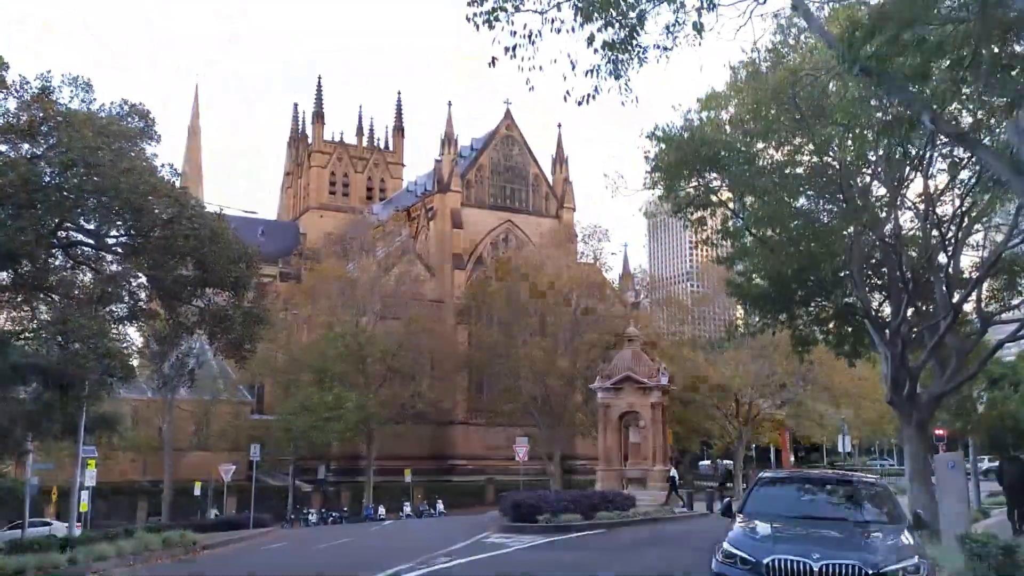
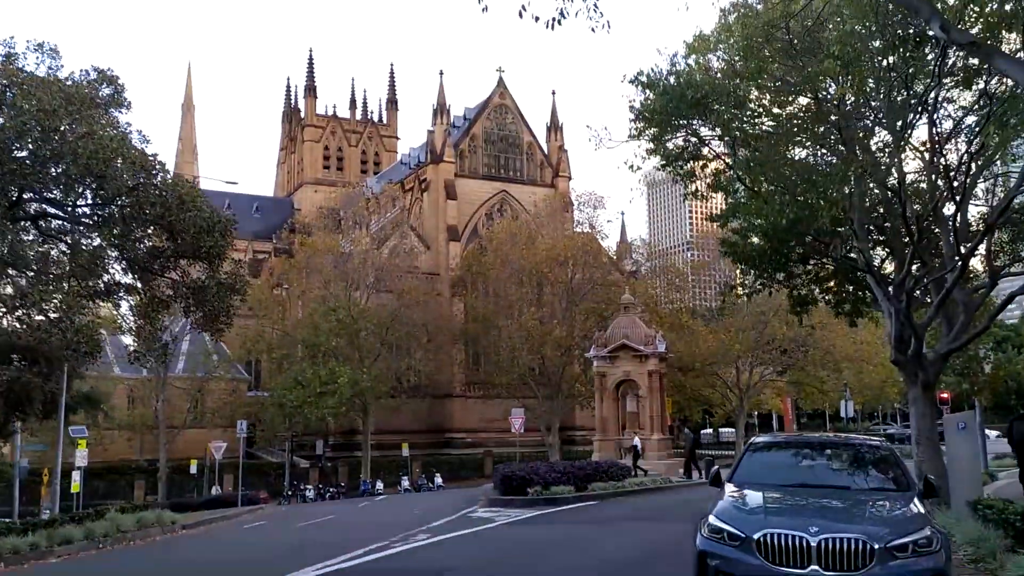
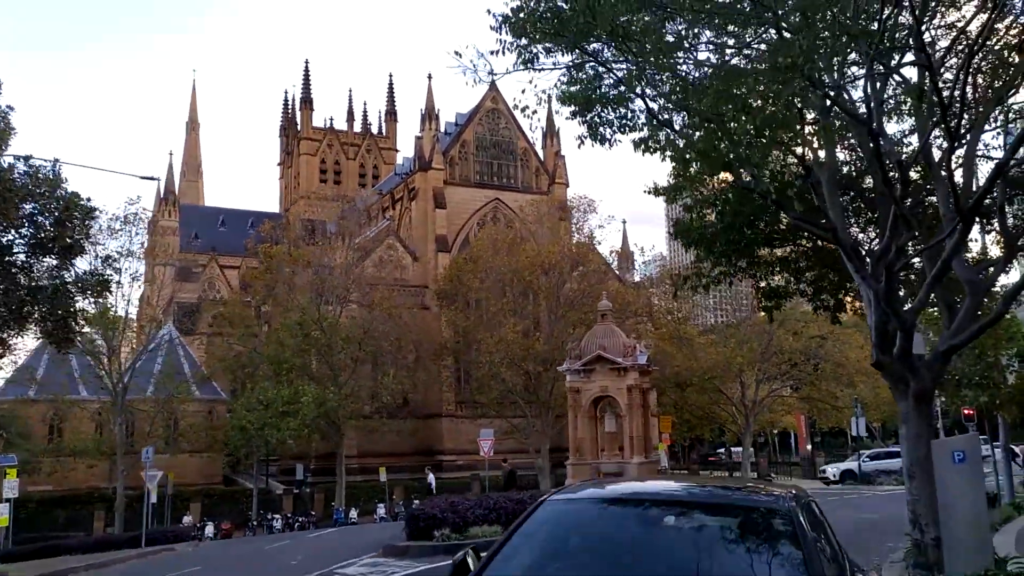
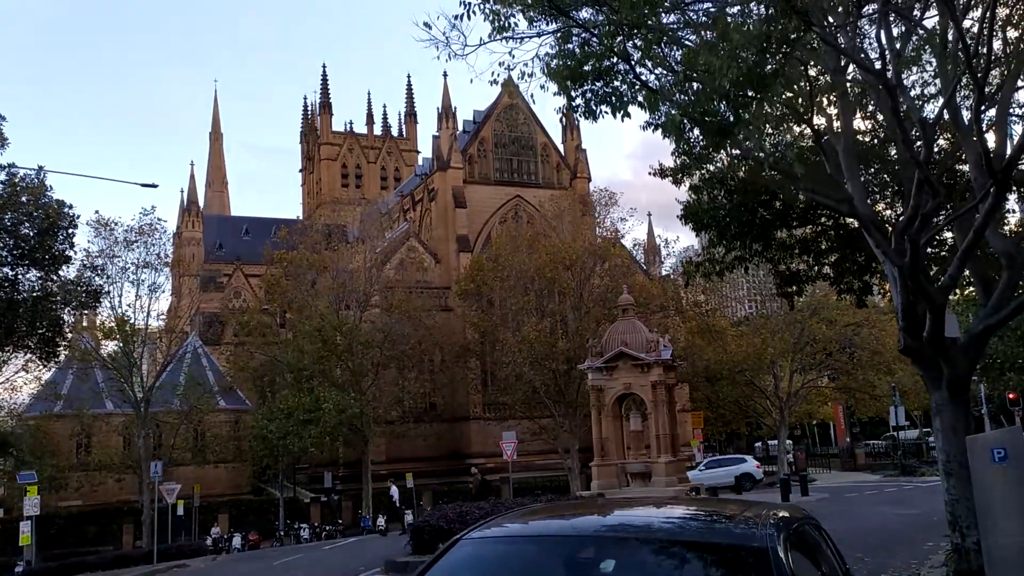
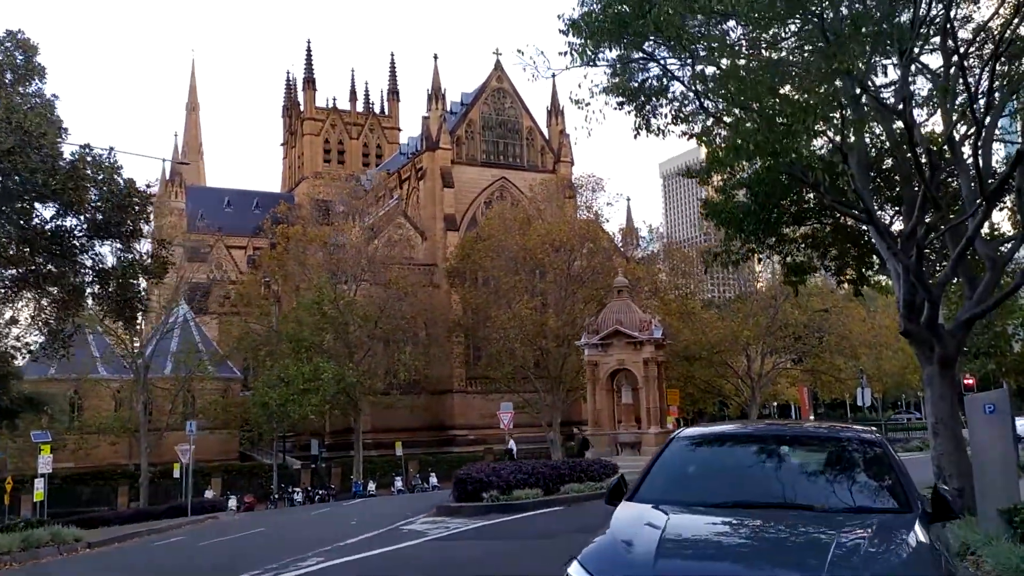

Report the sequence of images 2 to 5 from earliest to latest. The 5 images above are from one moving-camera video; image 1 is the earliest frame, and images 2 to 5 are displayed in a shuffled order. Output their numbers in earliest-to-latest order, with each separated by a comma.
2, 5, 3, 4
